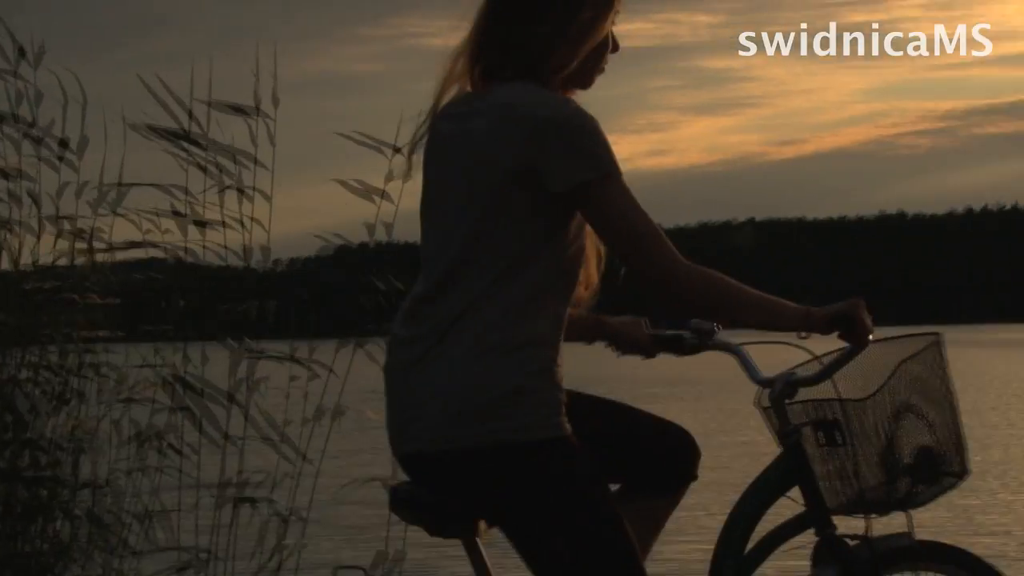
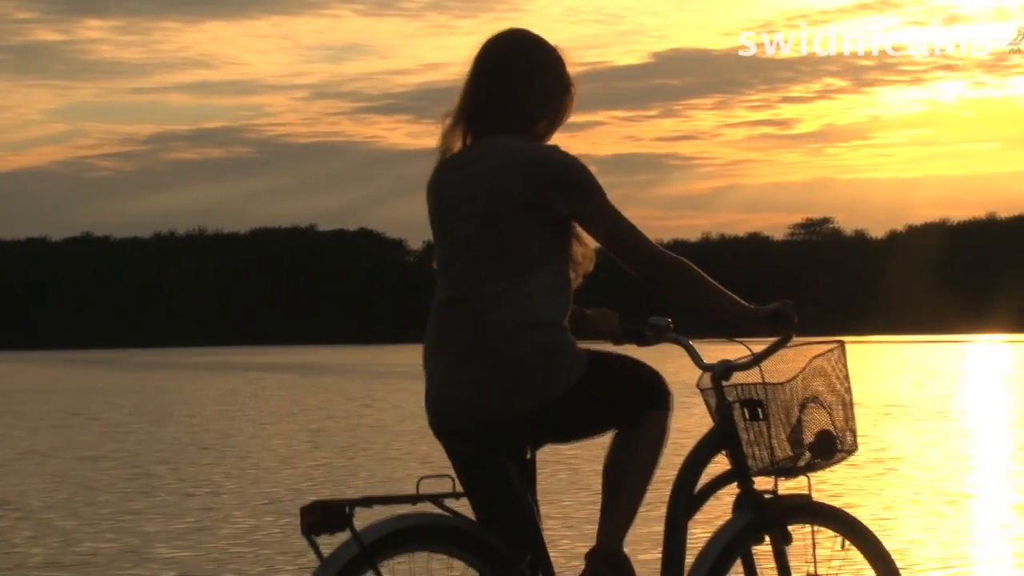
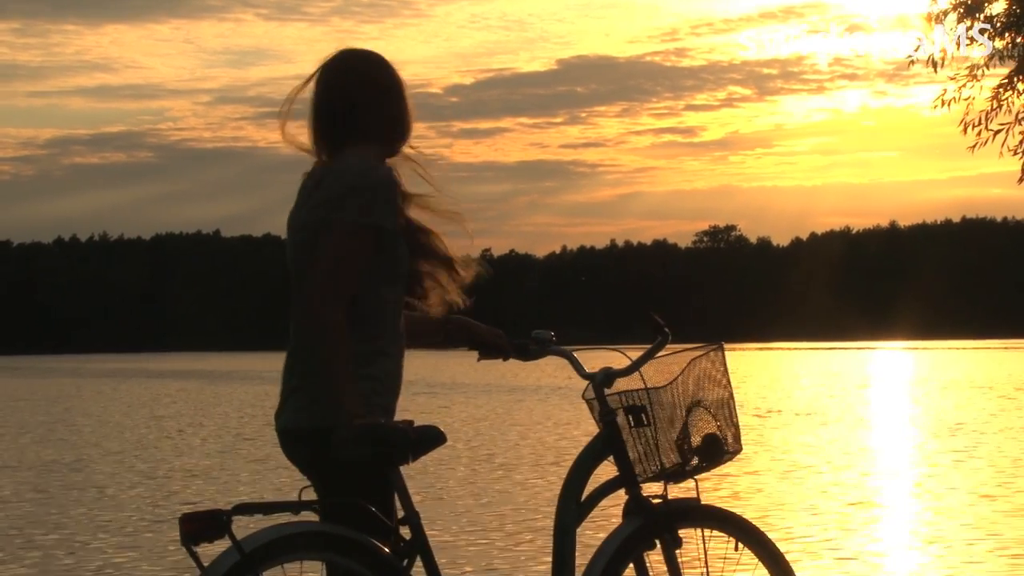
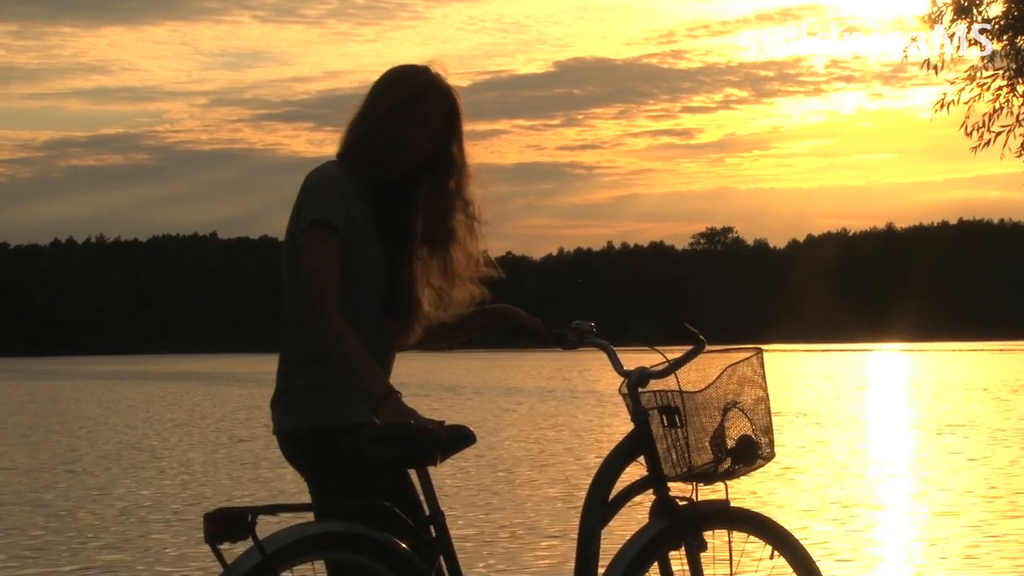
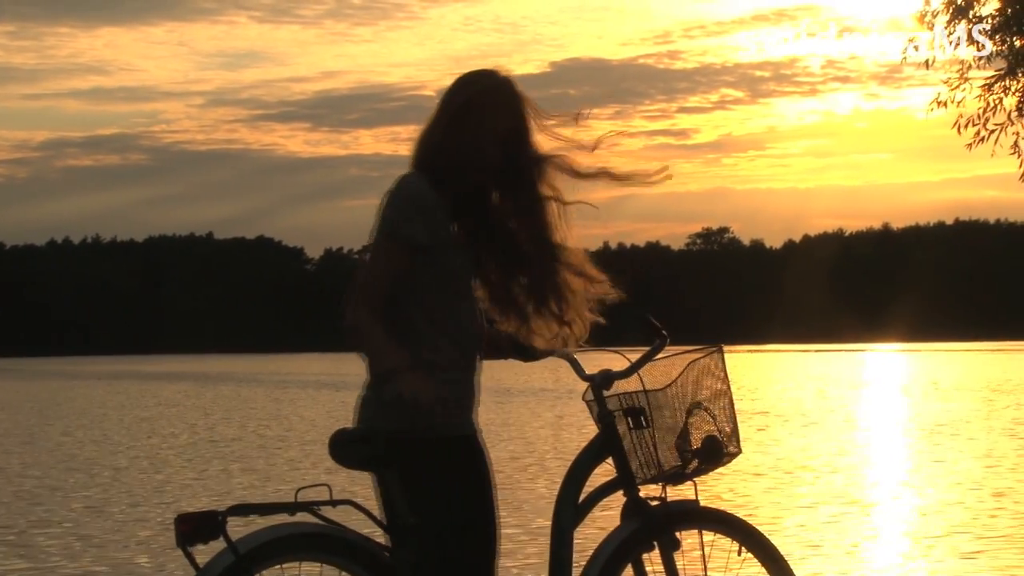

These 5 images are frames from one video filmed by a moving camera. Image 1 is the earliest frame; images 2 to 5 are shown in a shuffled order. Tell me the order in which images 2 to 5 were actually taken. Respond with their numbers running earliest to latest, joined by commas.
2, 5, 4, 3
